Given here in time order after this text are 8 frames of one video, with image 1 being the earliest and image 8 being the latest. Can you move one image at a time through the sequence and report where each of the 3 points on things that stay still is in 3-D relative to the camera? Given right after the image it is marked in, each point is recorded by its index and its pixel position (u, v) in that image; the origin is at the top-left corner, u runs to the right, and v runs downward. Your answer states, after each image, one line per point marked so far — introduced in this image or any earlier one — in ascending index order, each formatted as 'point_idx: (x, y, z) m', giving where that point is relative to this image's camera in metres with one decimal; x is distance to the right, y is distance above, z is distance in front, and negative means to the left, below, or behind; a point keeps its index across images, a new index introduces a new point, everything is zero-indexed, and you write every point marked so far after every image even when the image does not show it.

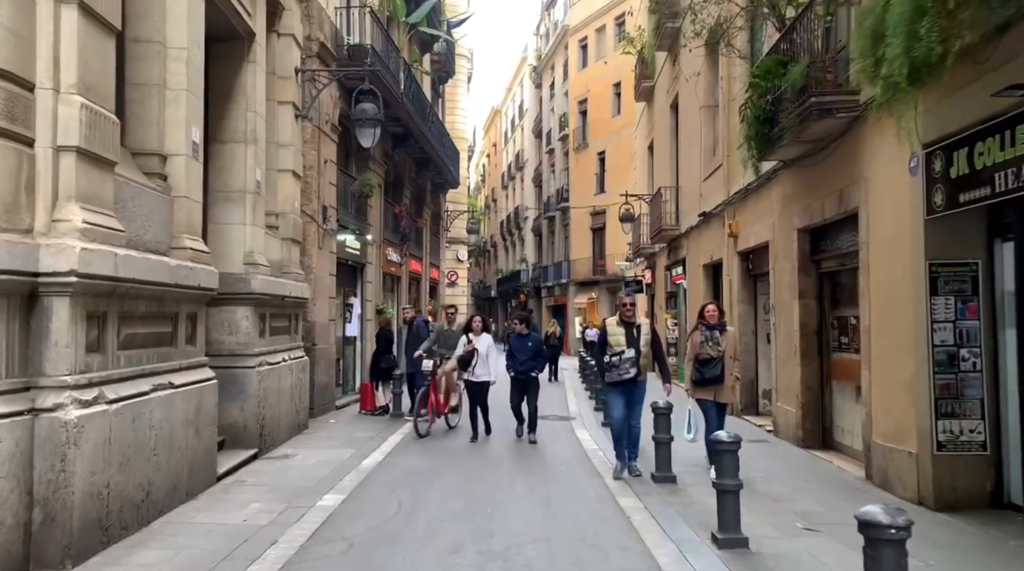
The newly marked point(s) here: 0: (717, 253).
0: (+4.0, +0.6, +16.0) m
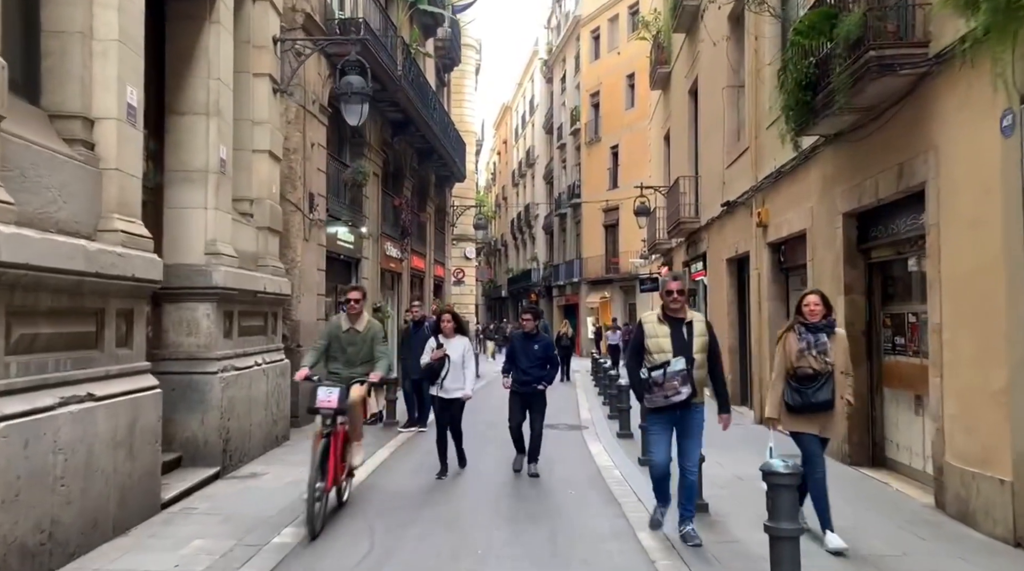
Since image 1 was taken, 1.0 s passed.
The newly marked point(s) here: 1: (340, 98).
0: (+4.1, +0.7, +14.6) m
1: (-2.3, +2.5, +10.9) m
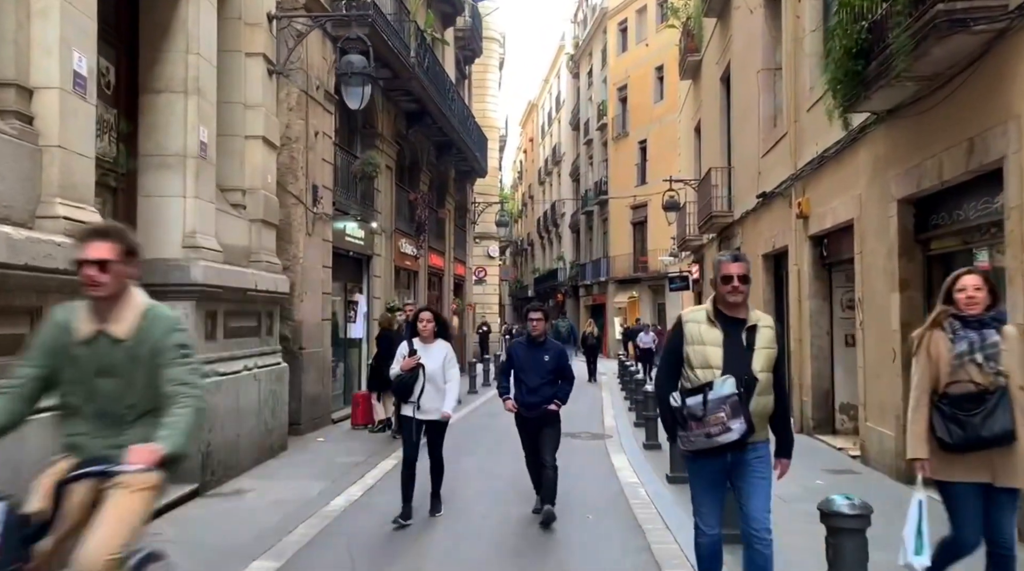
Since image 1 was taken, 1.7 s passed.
0: (+4.4, +0.8, +13.5) m
1: (-2.1, +2.5, +10.1) m
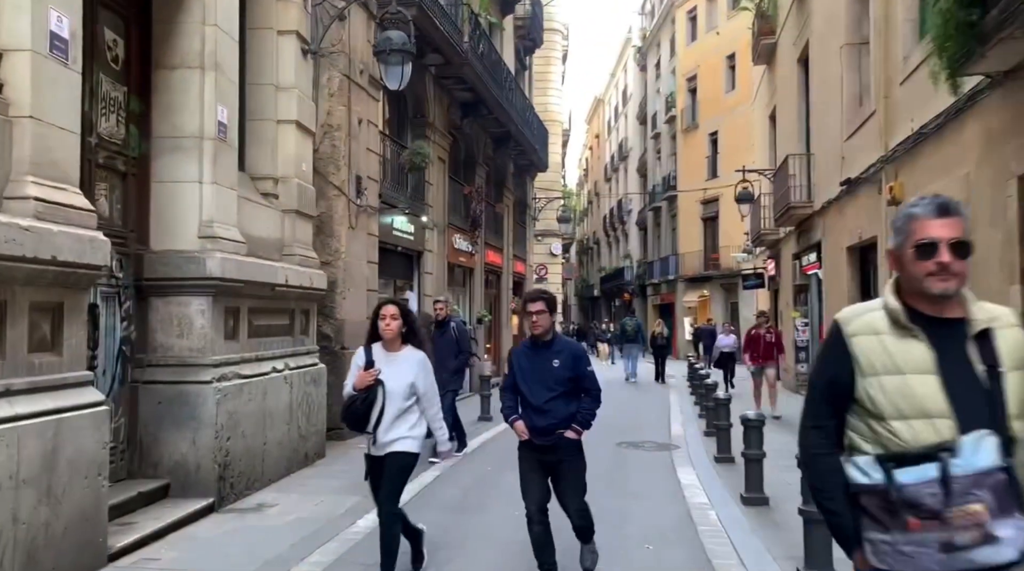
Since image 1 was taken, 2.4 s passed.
0: (+5.3, +0.8, +12.2) m
1: (-1.5, +2.6, +9.3) m
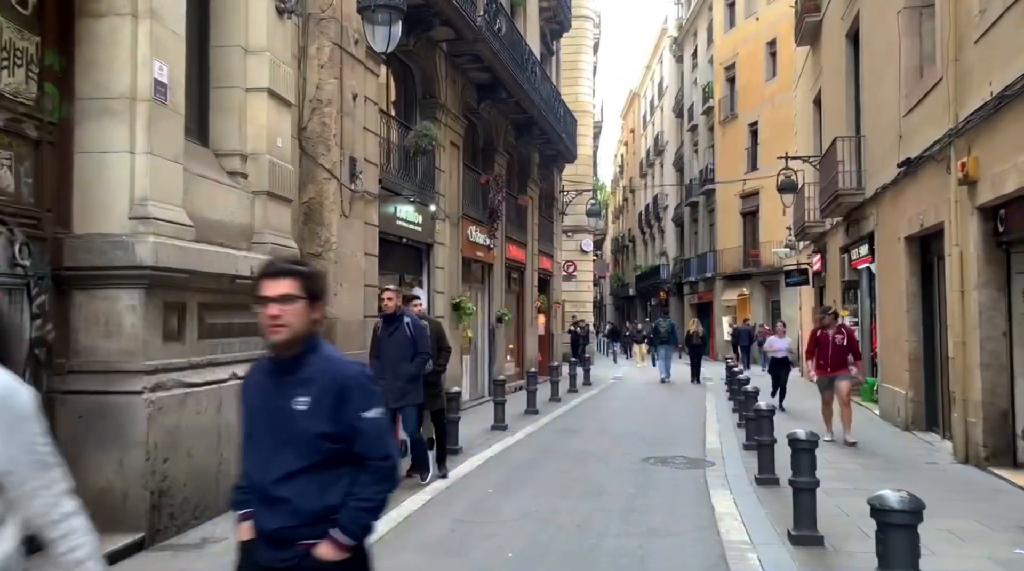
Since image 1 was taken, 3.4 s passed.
0: (+5.4, +0.9, +10.7) m
1: (-1.4, +2.6, +8.1) m
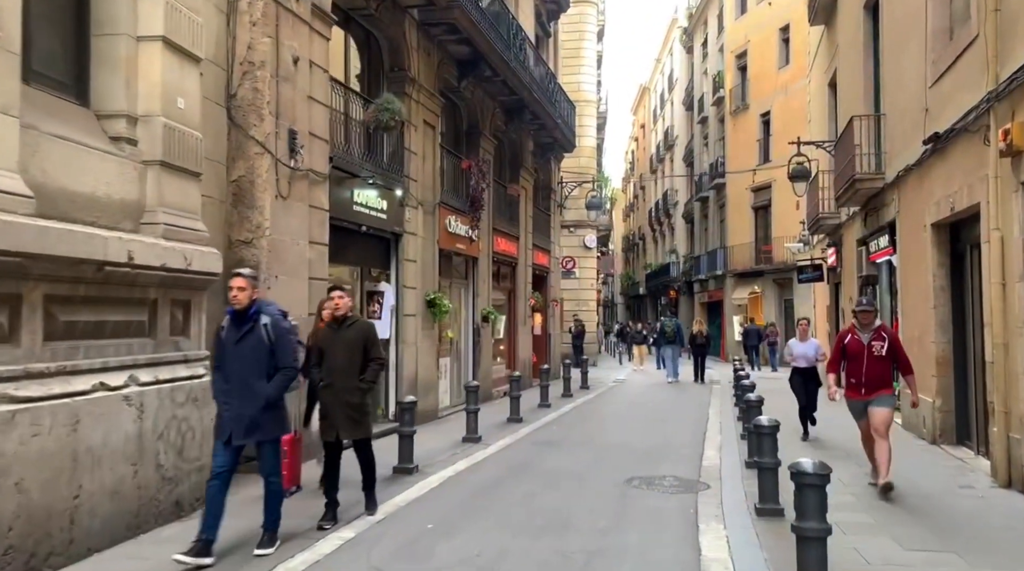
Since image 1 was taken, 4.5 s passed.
0: (+5.1, +1.0, +9.2) m
1: (-1.9, +2.7, +6.7) m
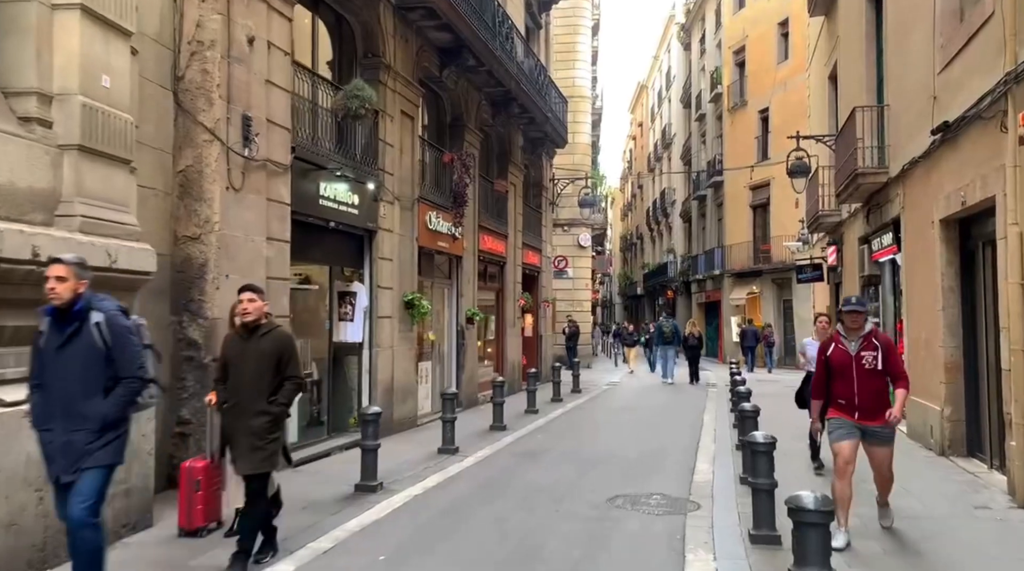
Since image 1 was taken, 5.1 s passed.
0: (+4.8, +1.0, +8.5) m
1: (-2.1, +2.7, +6.0) m
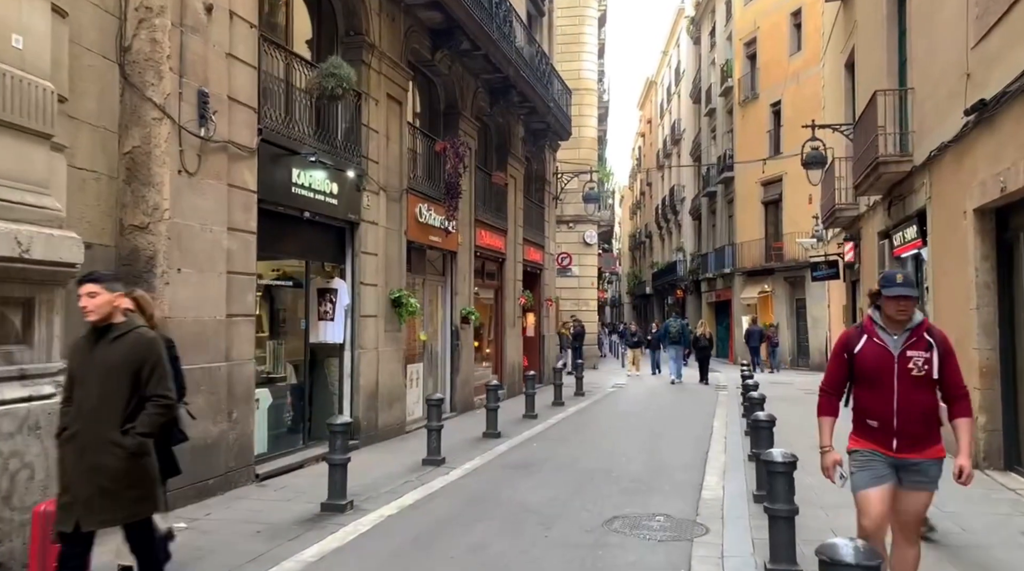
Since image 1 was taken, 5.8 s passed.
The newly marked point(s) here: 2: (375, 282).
0: (+4.7, +1.0, +7.6) m
1: (-2.3, +2.8, +5.1) m
2: (-1.8, 0.0, +11.1) m
